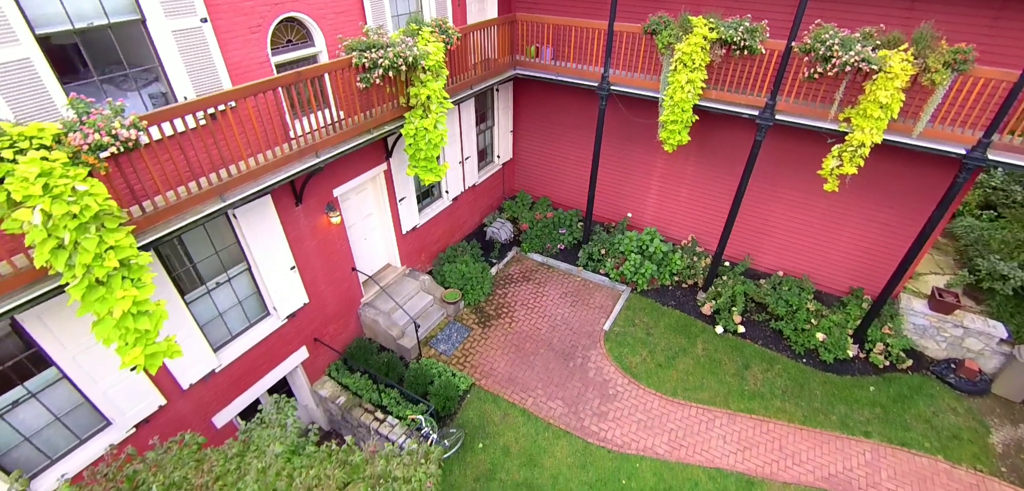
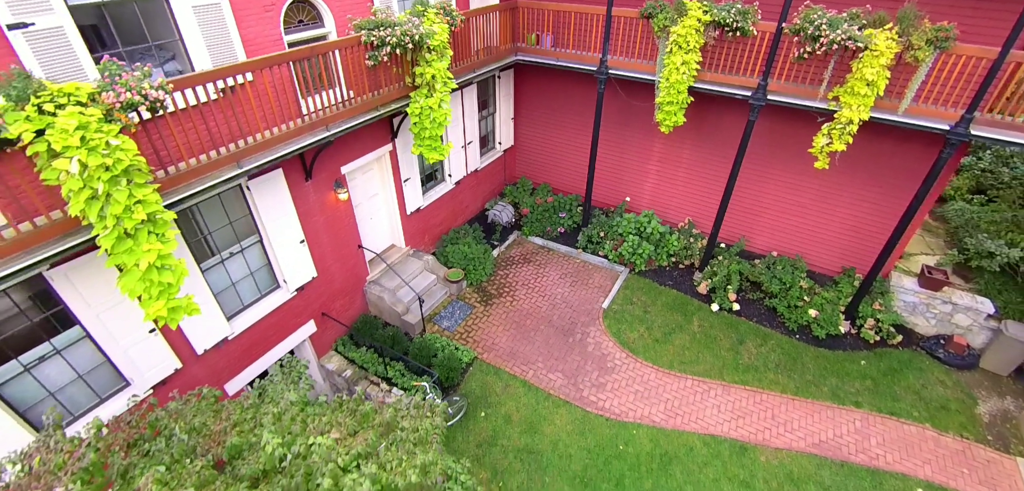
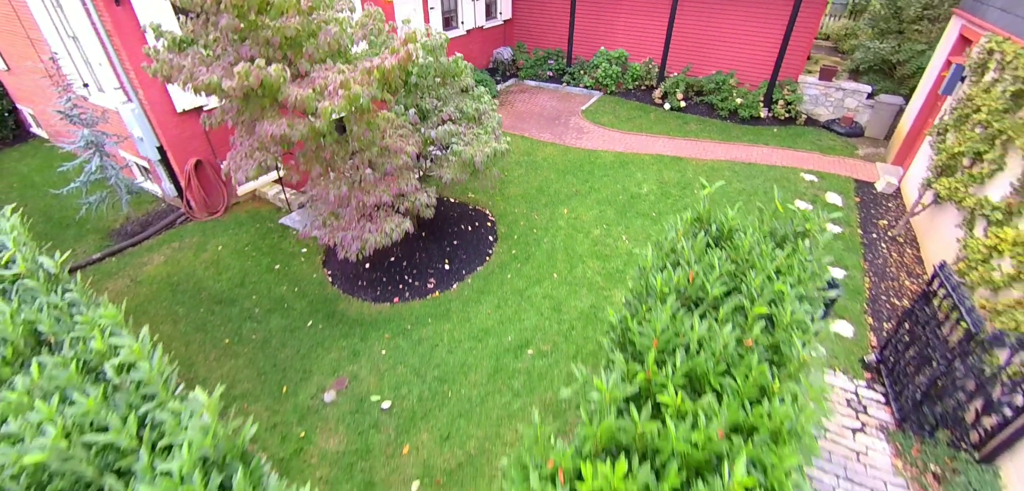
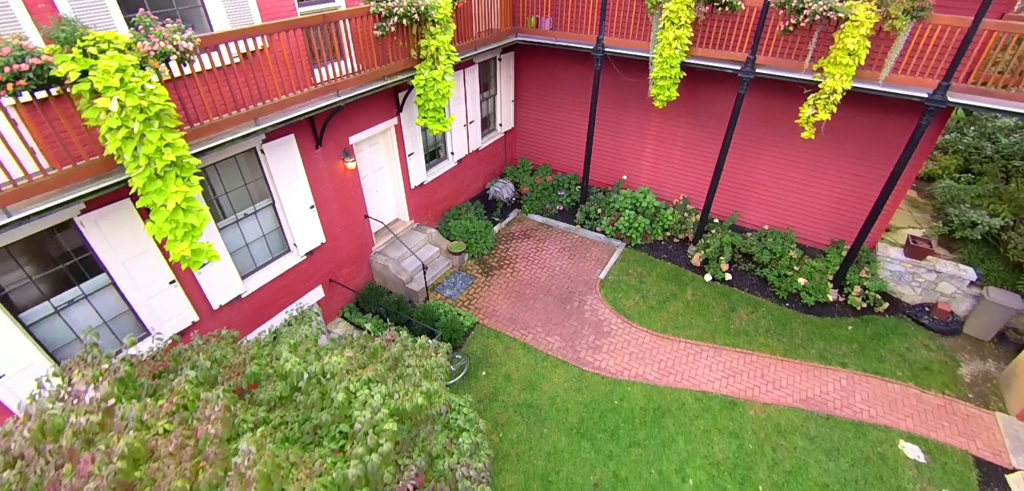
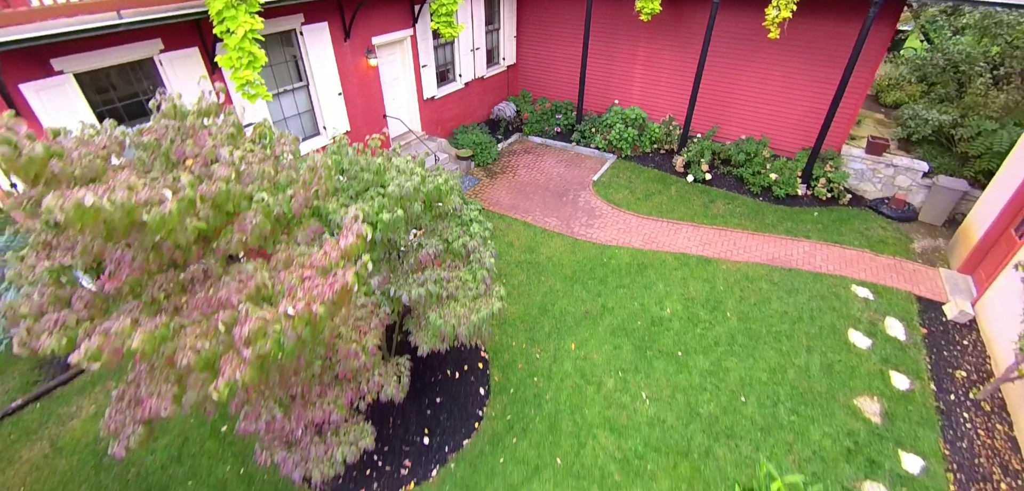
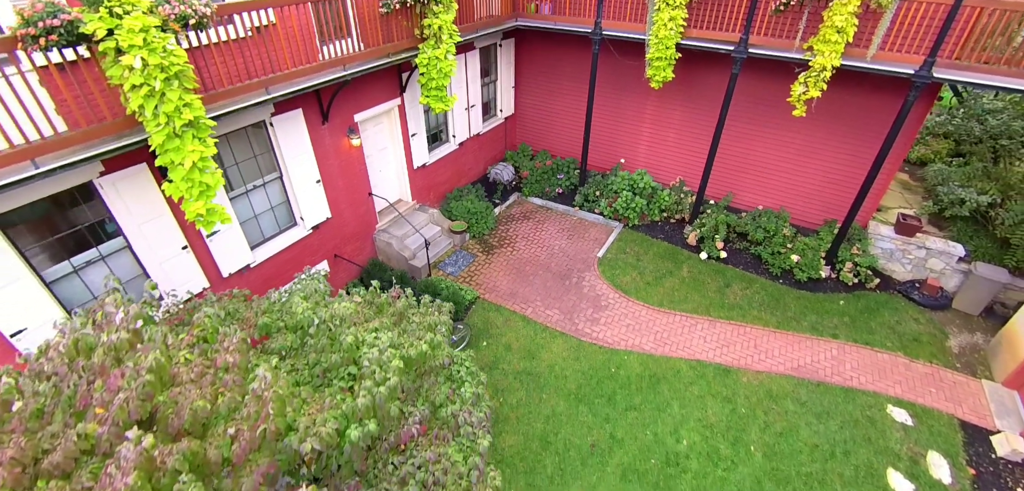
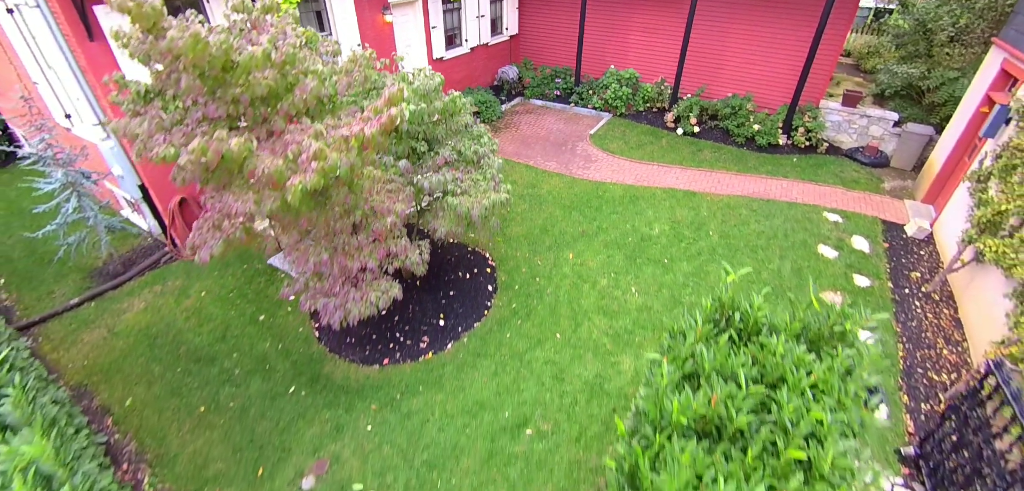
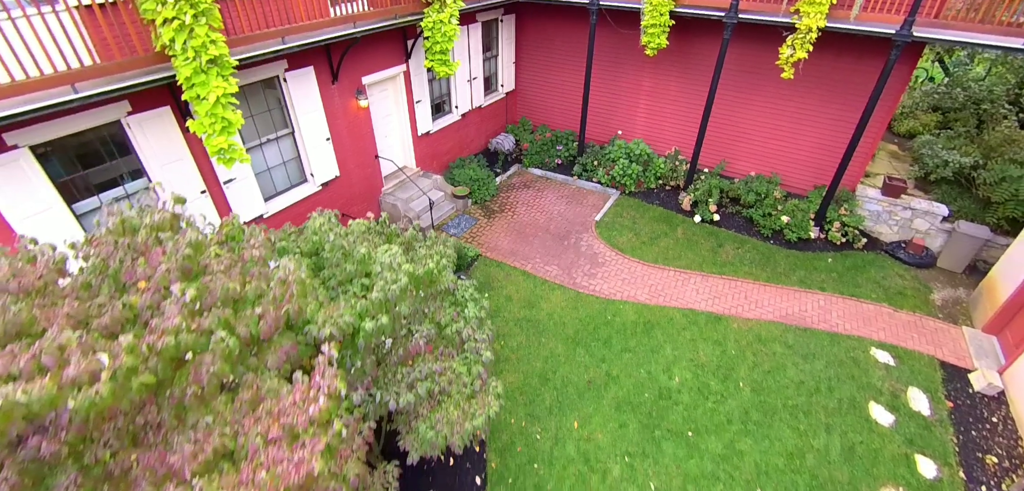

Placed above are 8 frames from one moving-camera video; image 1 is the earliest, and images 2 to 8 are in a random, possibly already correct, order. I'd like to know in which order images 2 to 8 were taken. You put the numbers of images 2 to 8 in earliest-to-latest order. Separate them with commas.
2, 4, 6, 8, 5, 7, 3
